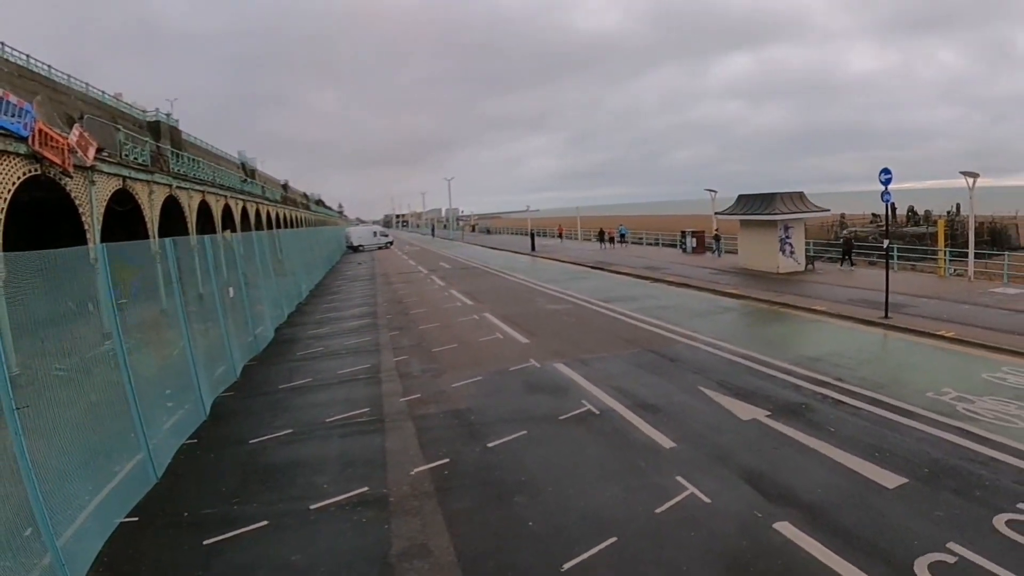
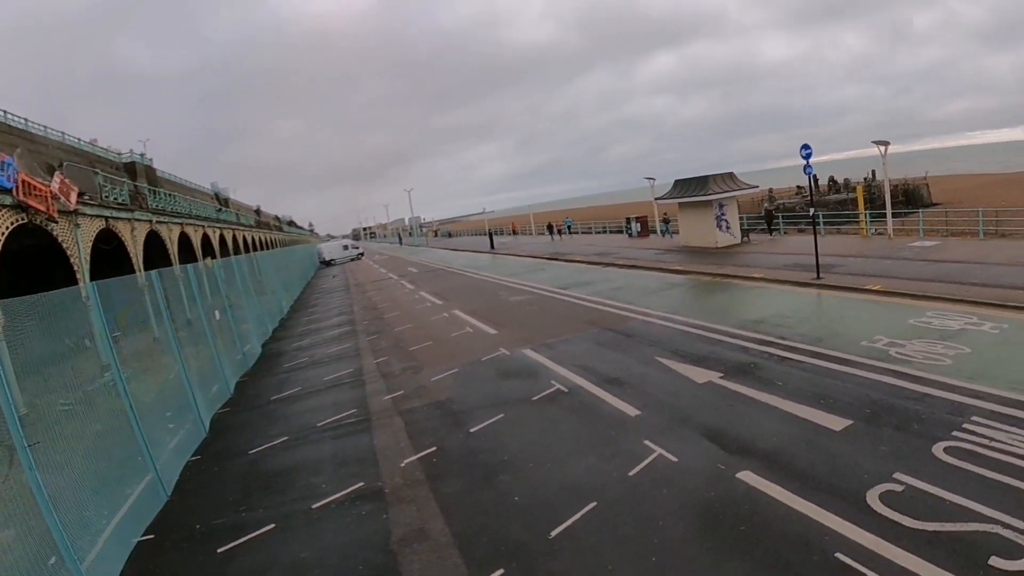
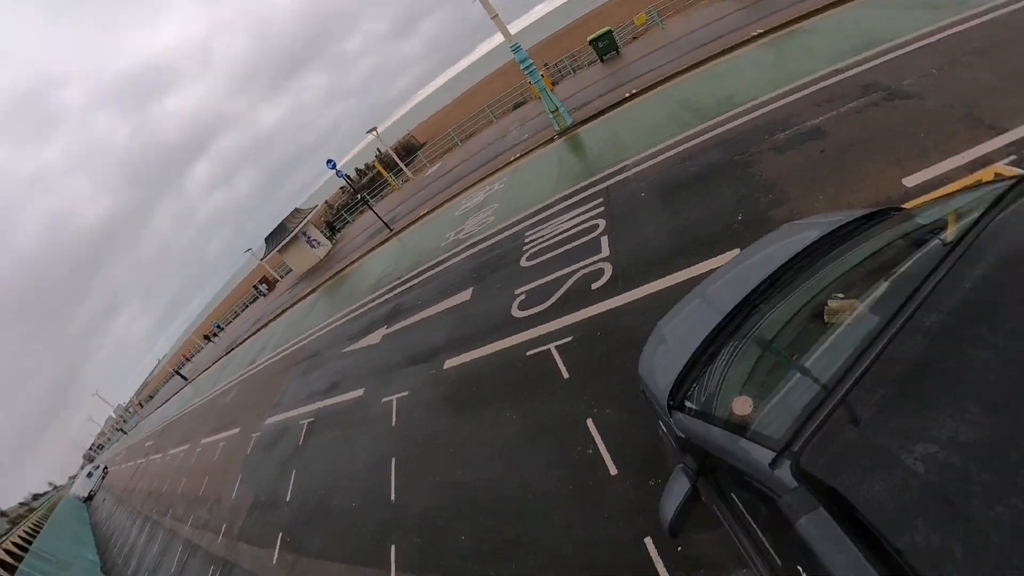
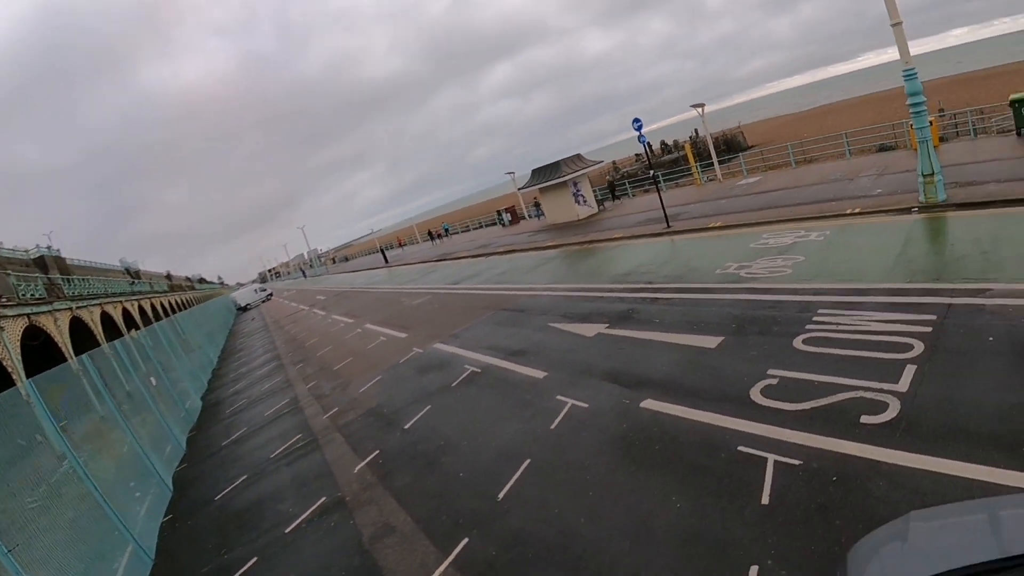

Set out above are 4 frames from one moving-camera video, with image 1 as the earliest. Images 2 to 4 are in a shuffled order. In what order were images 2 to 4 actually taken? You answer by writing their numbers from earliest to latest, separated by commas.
2, 4, 3
